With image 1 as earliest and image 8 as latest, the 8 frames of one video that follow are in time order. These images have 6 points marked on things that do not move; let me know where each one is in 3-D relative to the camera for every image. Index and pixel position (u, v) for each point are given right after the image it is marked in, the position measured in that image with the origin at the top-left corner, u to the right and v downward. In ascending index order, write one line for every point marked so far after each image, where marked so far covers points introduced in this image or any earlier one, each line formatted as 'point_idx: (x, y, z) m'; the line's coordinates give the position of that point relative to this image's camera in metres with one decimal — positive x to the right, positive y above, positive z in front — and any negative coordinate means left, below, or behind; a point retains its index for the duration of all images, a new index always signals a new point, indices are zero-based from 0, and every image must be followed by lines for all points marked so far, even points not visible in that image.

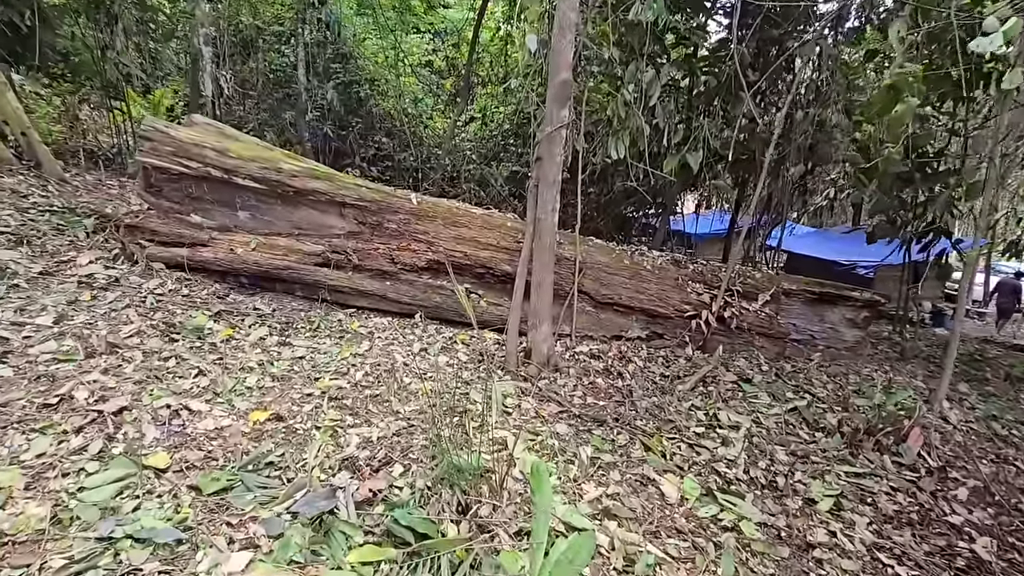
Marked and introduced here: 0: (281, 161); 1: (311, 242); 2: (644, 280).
0: (-2.0, +1.1, +4.4) m
1: (-1.8, +0.4, +4.5) m
2: (+1.3, +0.1, +4.9) m
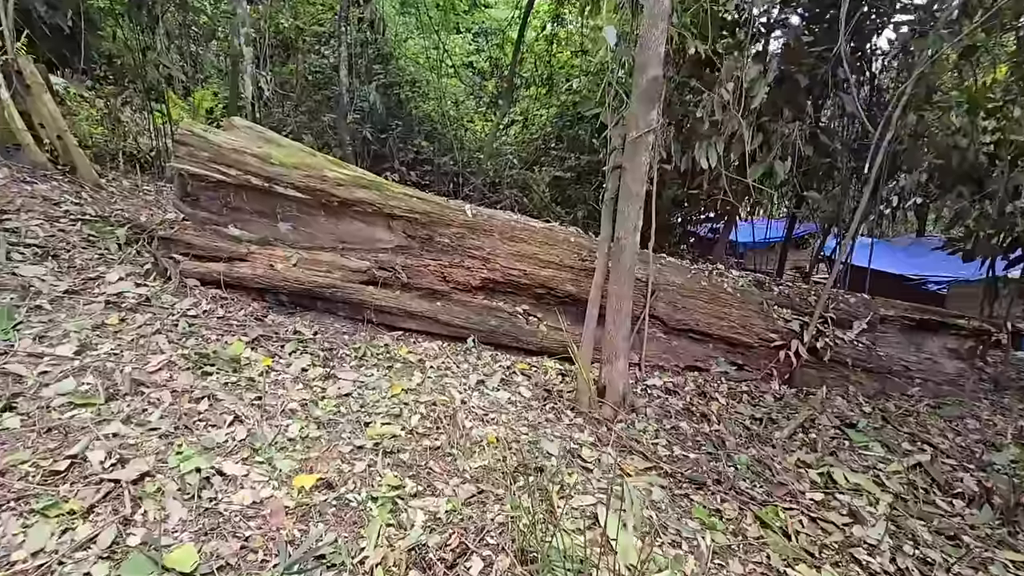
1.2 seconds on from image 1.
0: (-1.4, +0.9, +4.0) m
1: (-1.2, +0.2, +4.1) m
2: (+1.8, -0.1, +4.3) m
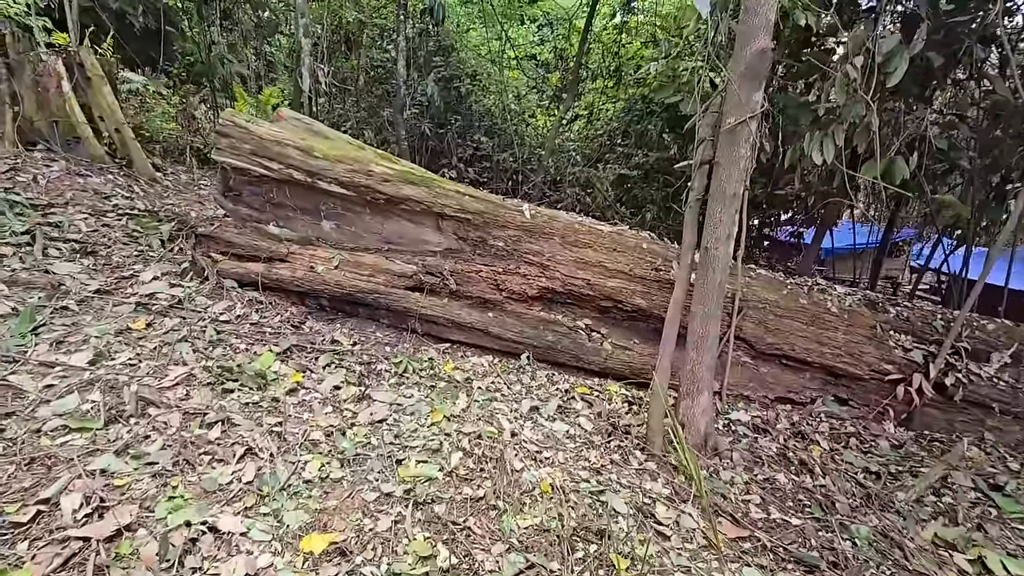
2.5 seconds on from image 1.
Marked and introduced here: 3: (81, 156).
0: (-1.0, +0.9, +3.7) m
1: (-0.8, +0.2, +3.8) m
2: (+2.2, -0.3, +3.6) m
3: (-3.9, +1.2, +4.7) m
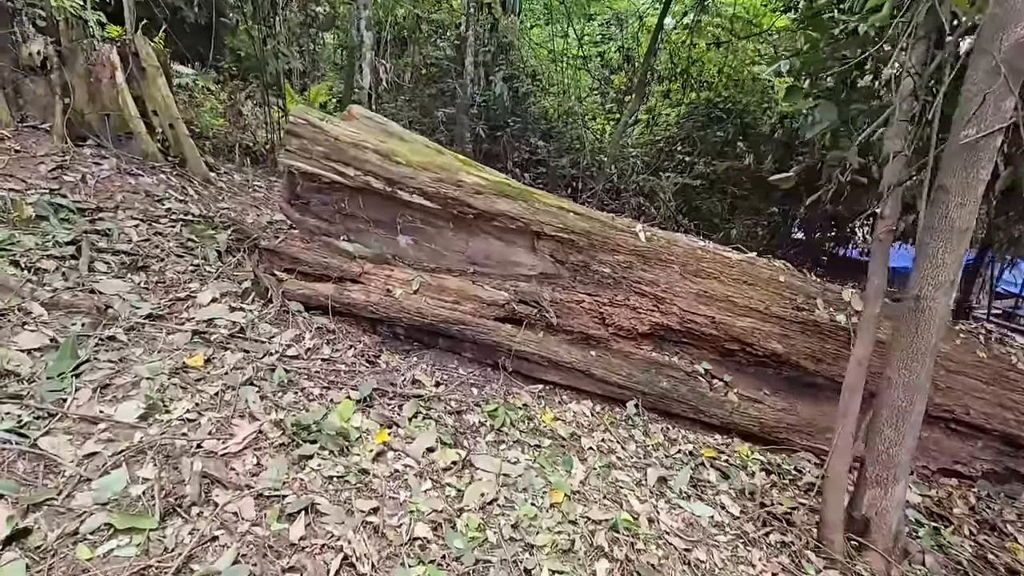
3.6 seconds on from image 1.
0: (-0.3, +0.7, +3.2) m
1: (-0.1, 0.0, +3.2) m
2: (+2.9, -0.6, +2.9) m
3: (-3.1, +1.1, +4.3) m
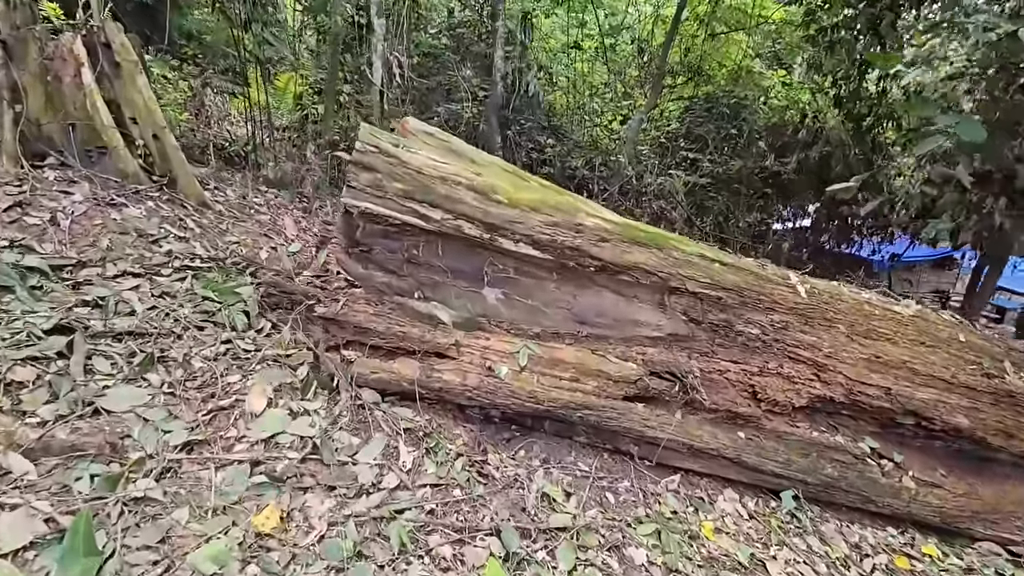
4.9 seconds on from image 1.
0: (+0.3, +0.4, +2.4) m
1: (+0.5, -0.3, +2.5) m
2: (+3.5, -0.9, +2.5) m
3: (-2.6, +0.7, +3.3) m
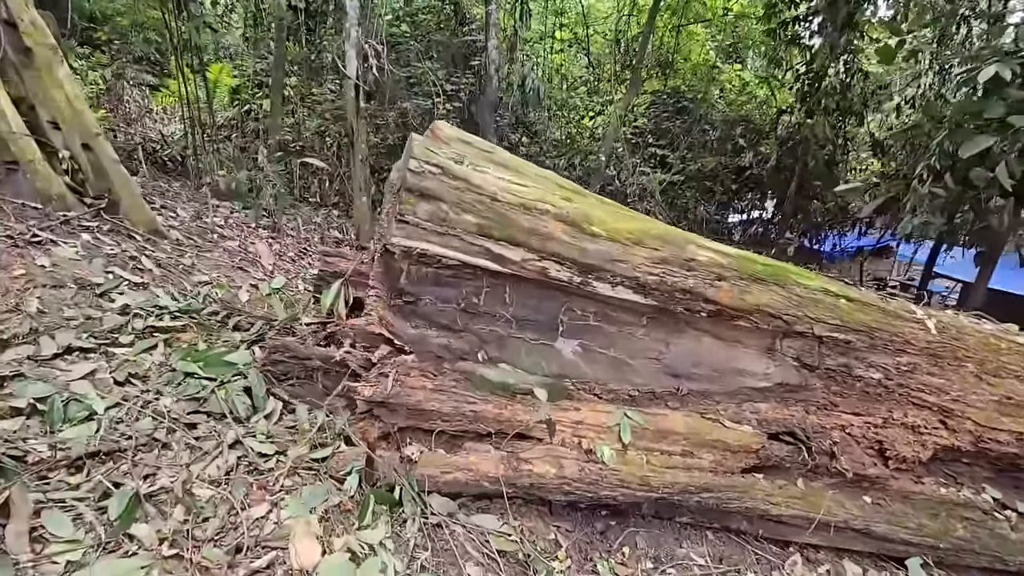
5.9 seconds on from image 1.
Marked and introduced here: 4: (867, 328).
0: (+0.7, +0.2, +1.9) m
1: (+0.9, -0.5, +2.1) m
2: (+3.9, -0.9, +2.4) m
3: (-2.4, +0.4, +2.5) m
4: (+1.5, -0.2, +2.1) m
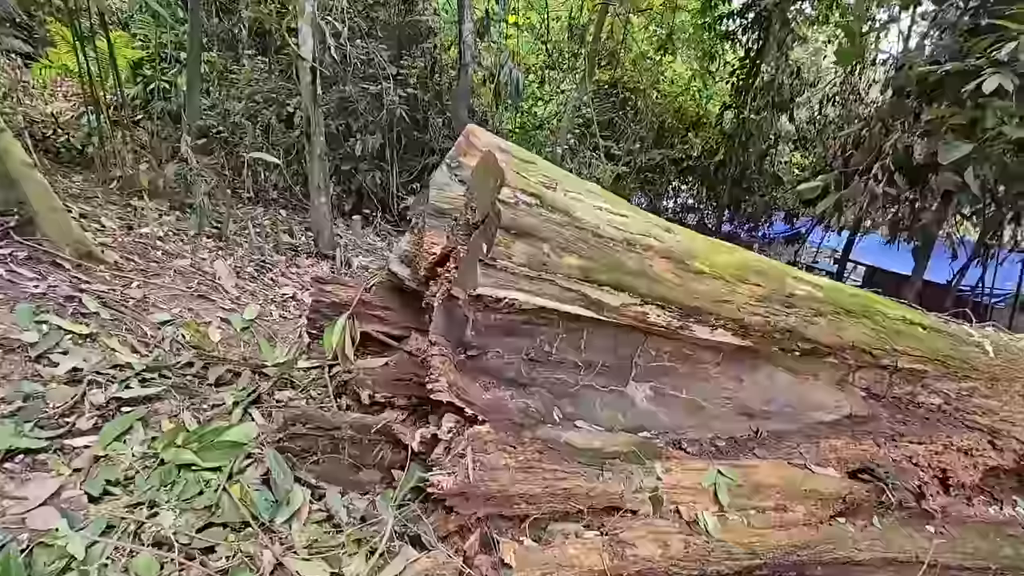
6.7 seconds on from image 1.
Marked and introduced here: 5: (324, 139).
0: (+0.9, 0.0, +1.7) m
1: (+1.1, -0.6, +1.9) m
2: (+4.0, -1.0, +2.7) m
3: (-2.2, +0.3, +1.8) m
4: (+1.7, -0.3, +2.0) m
5: (-1.5, +1.1, +4.0) m
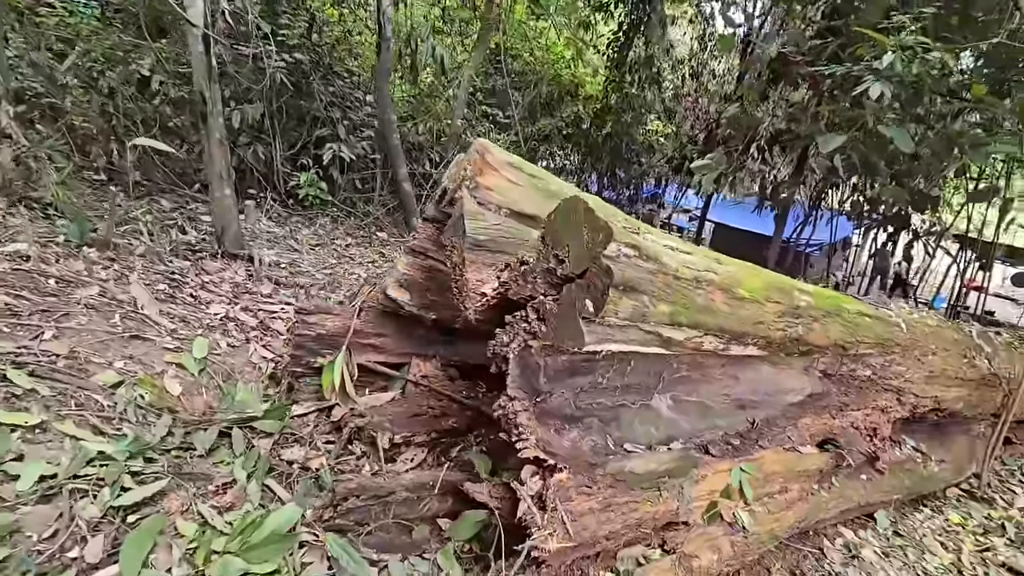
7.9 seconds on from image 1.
0: (+1.0, 0.0, +1.9) m
1: (+1.2, -0.6, +2.2) m
2: (+3.8, -0.7, +3.7) m
3: (-2.0, 0.0, +1.2) m
4: (+1.7, -0.2, +2.4) m
5: (-1.9, +1.1, +3.4) m
